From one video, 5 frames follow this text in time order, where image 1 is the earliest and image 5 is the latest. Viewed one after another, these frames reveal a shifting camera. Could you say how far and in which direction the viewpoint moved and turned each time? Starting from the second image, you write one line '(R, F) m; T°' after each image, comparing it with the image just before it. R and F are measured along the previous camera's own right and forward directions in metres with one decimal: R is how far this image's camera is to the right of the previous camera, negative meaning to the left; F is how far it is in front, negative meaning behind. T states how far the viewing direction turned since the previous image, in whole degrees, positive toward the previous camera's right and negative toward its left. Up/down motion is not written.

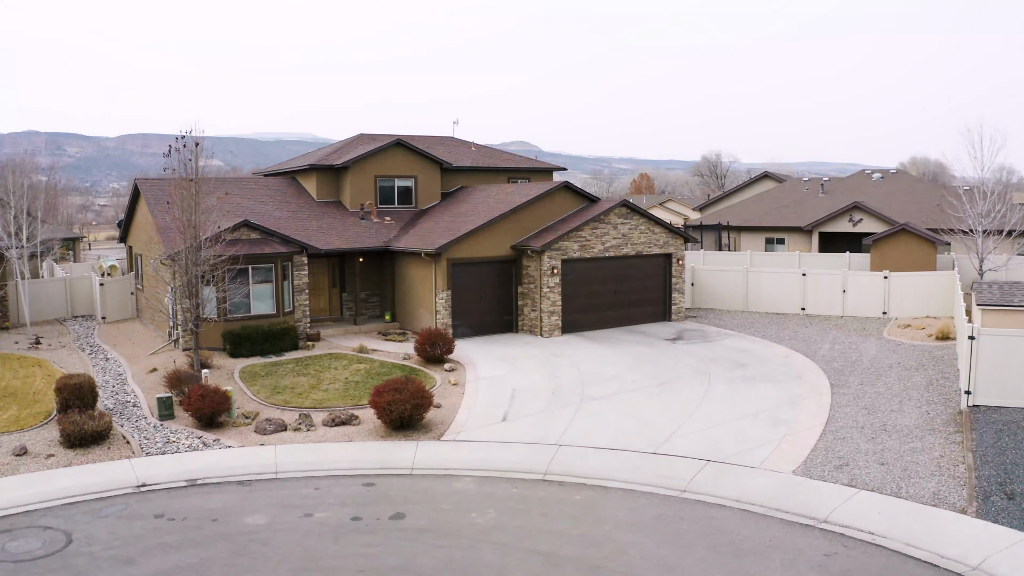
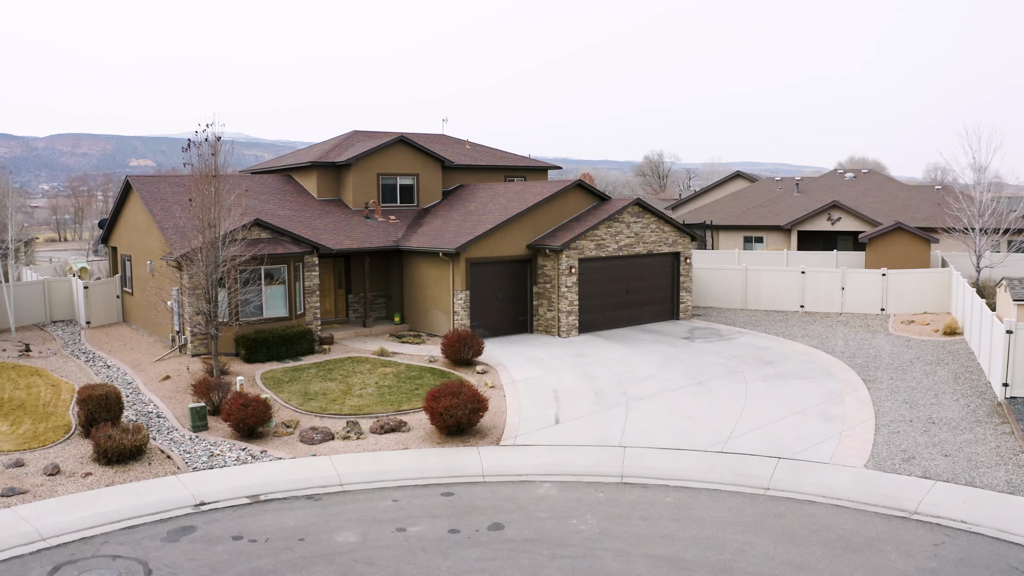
(-2.8, +0.4) m; +6°
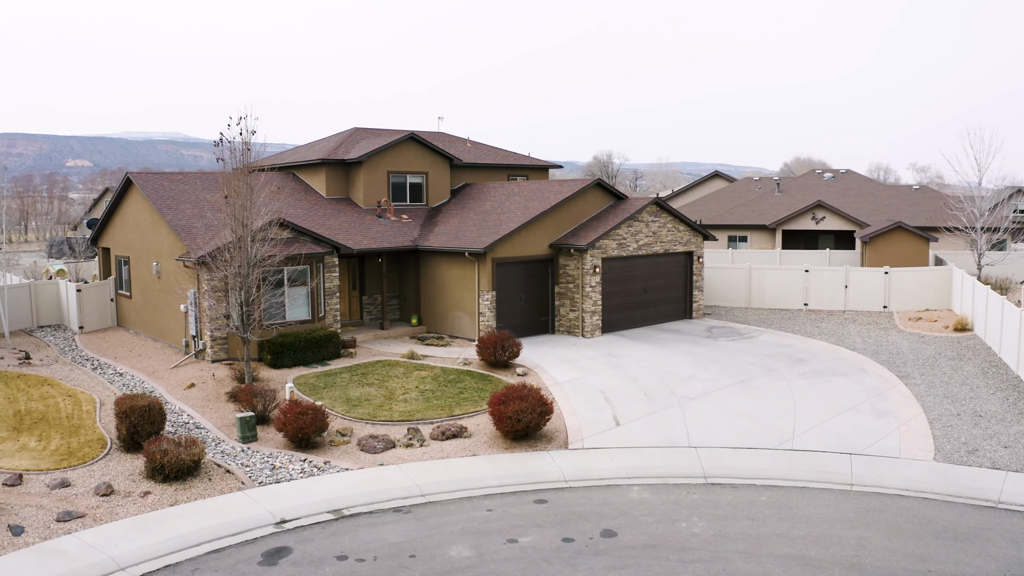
(-2.8, +0.5) m; +6°
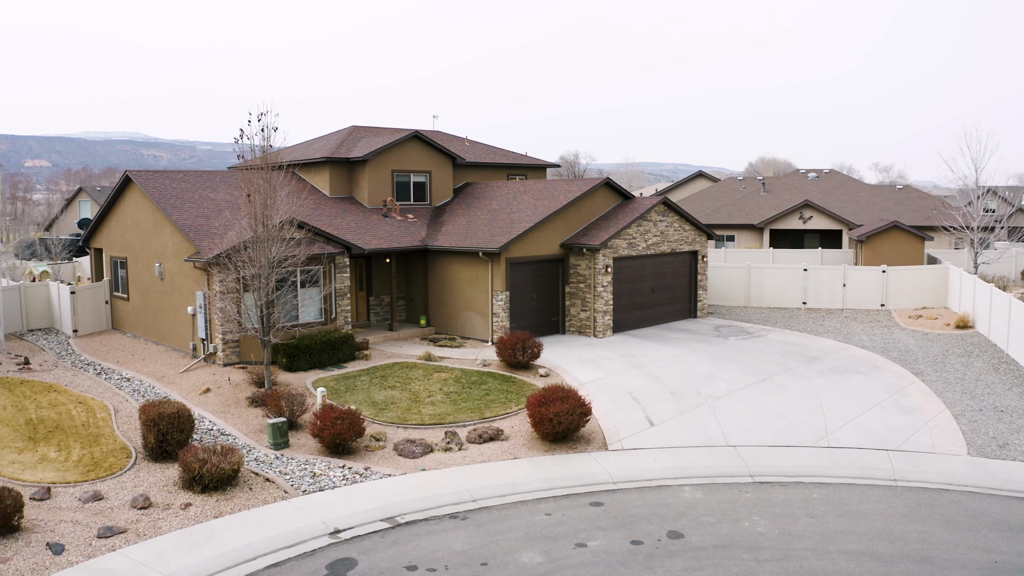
(-1.6, +0.3) m; +4°
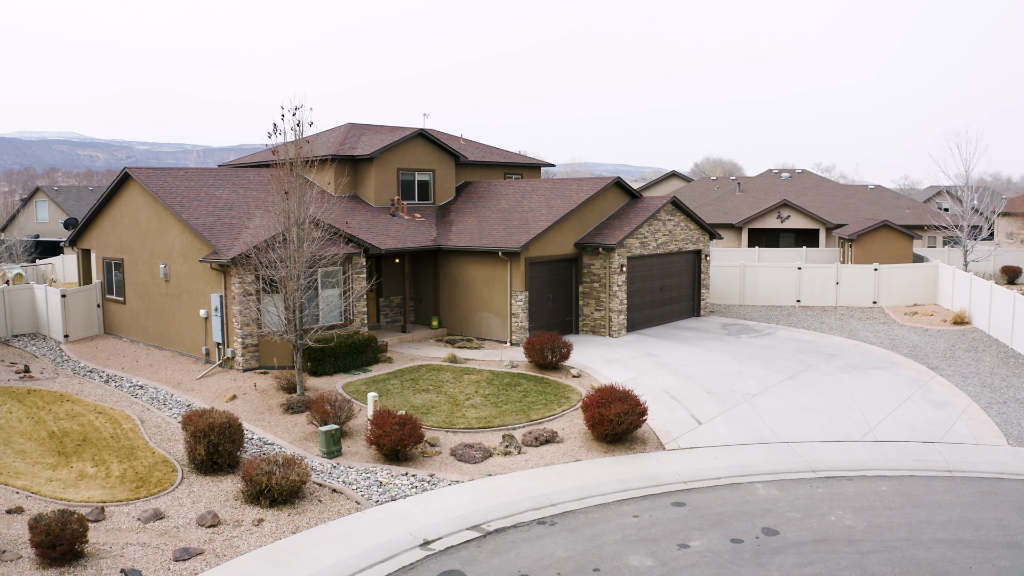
(-2.3, +0.5) m; +5°
